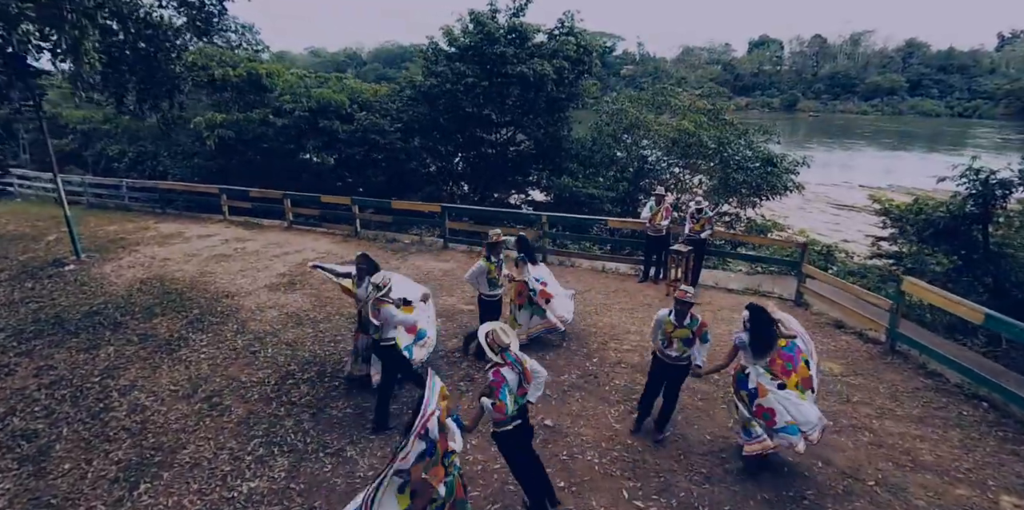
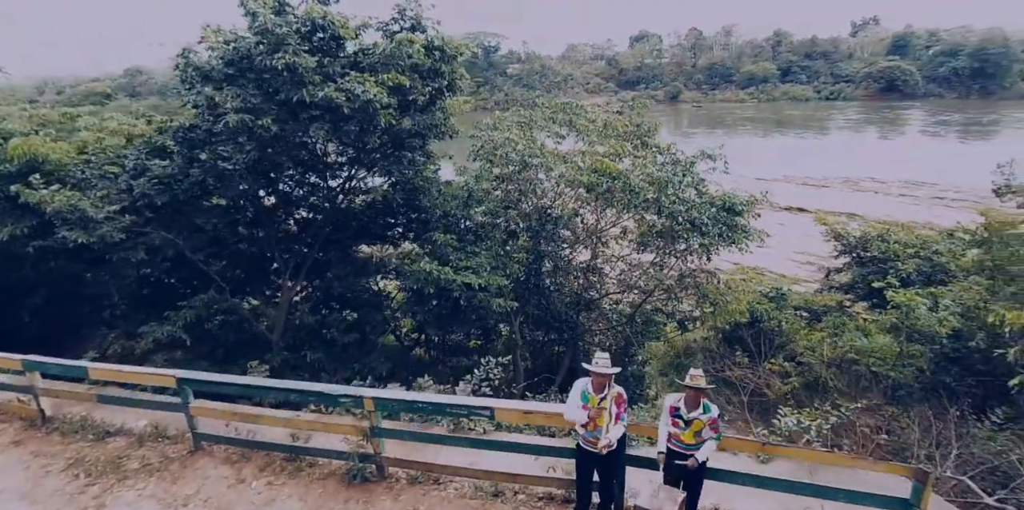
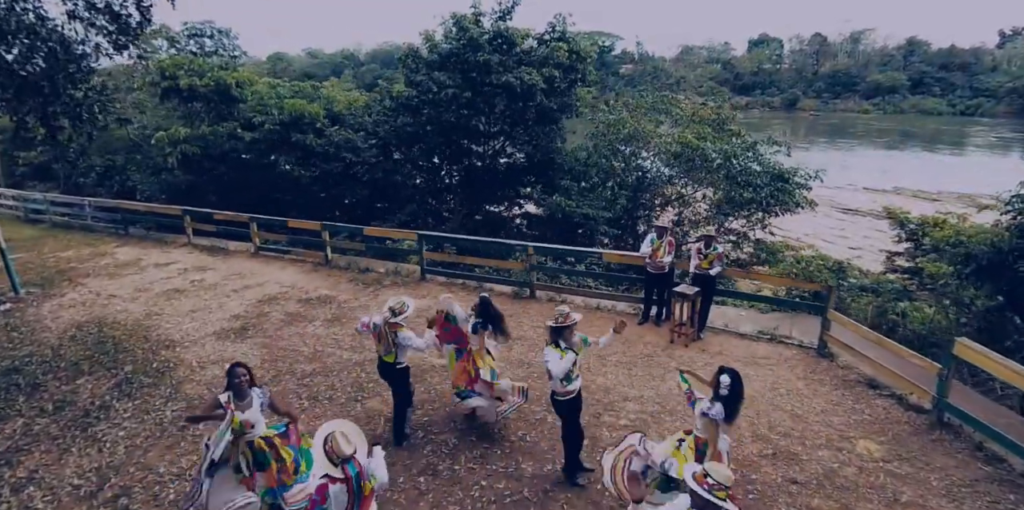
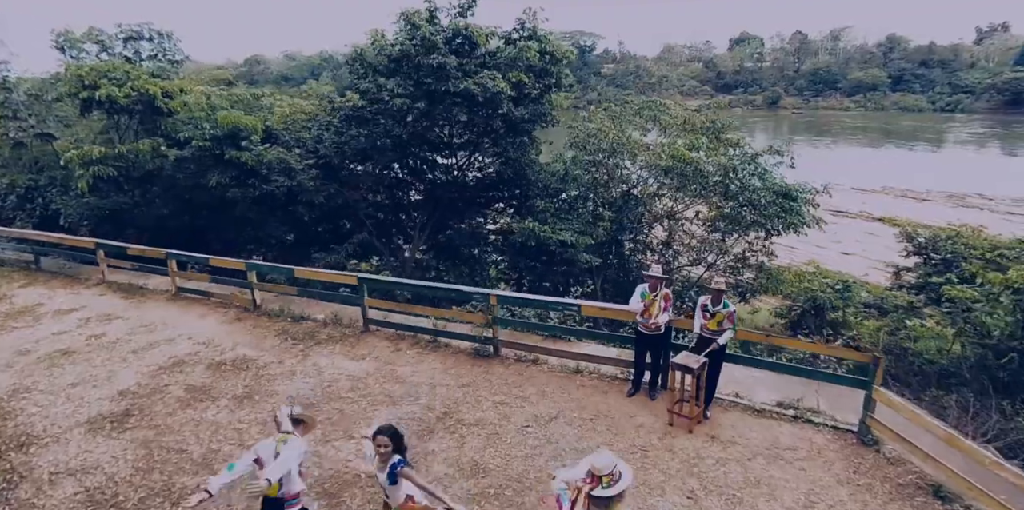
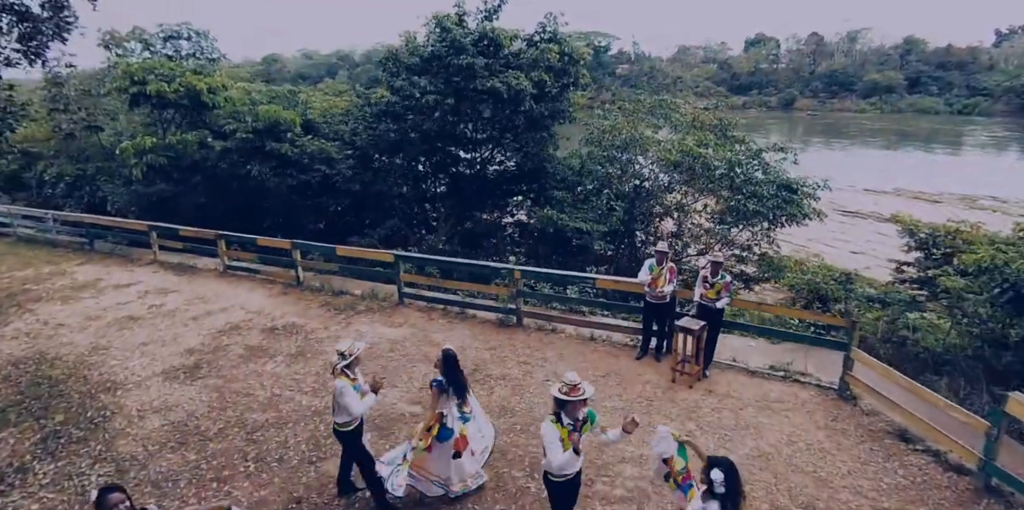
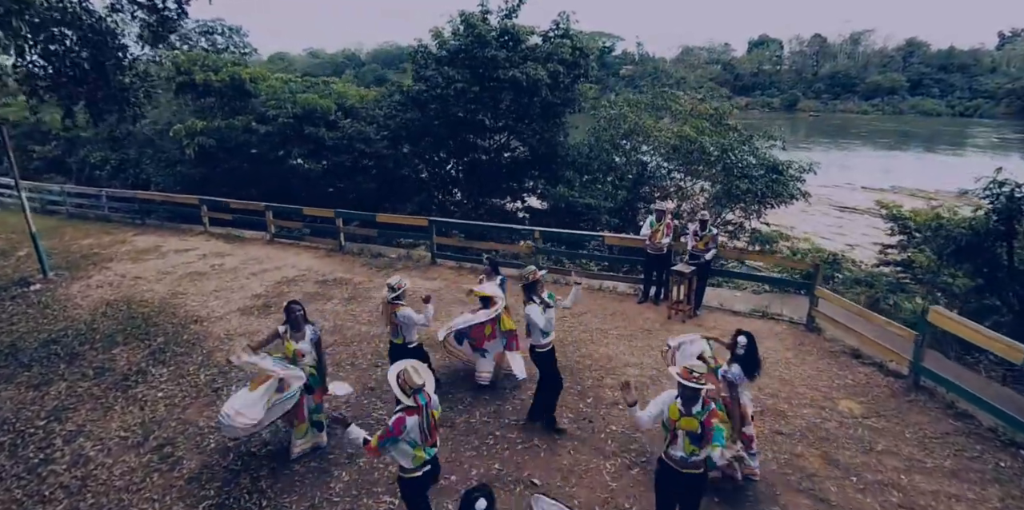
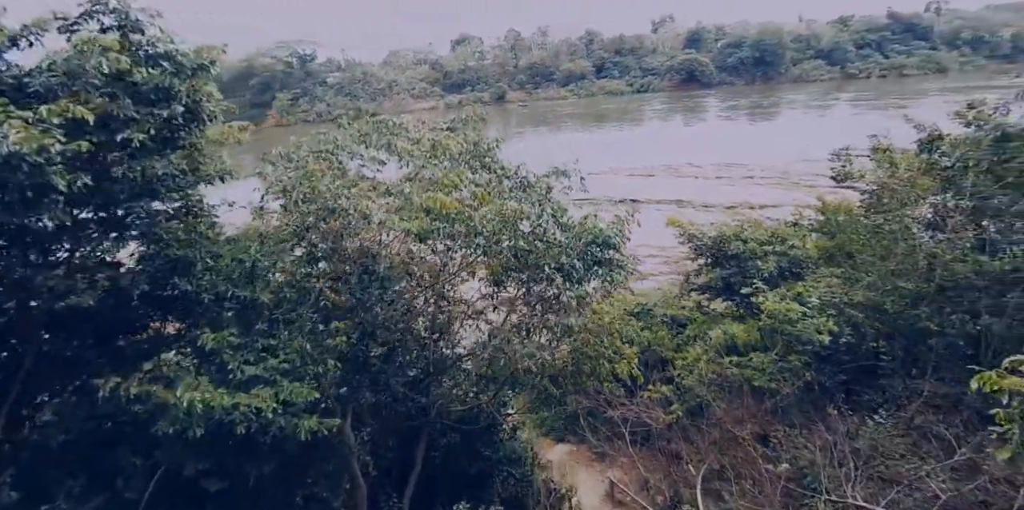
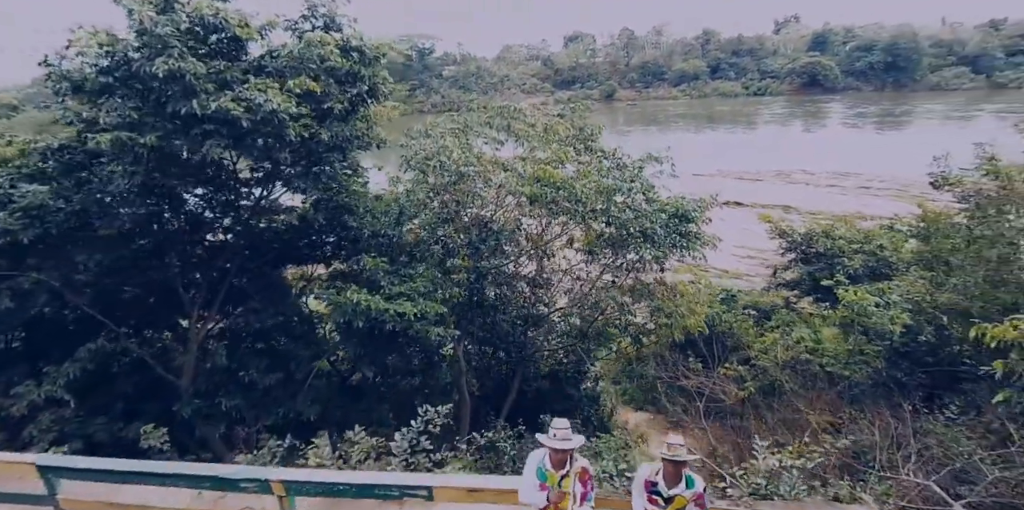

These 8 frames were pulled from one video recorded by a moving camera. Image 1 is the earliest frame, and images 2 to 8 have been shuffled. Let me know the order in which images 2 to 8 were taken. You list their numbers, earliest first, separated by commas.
6, 3, 5, 4, 2, 8, 7
